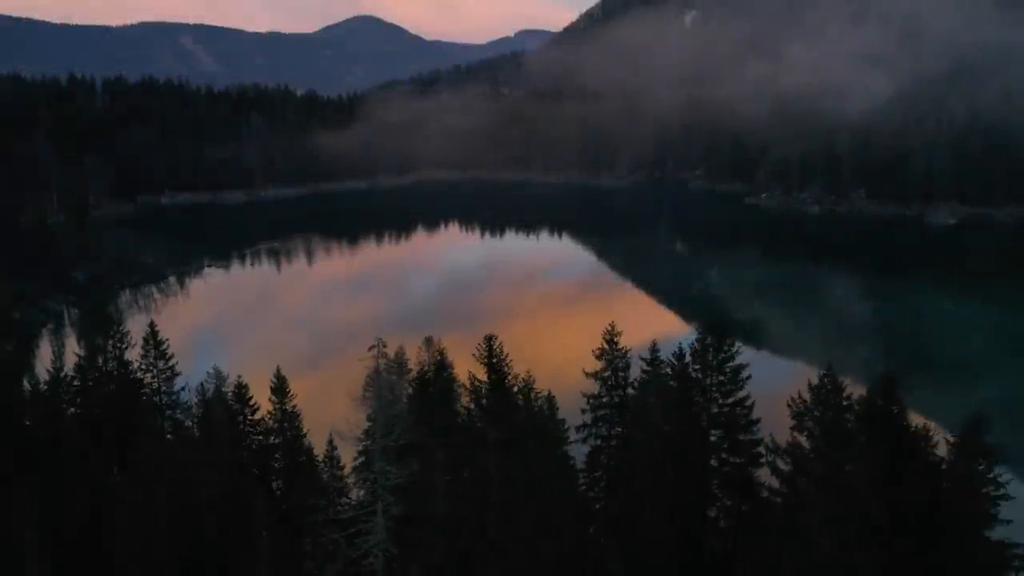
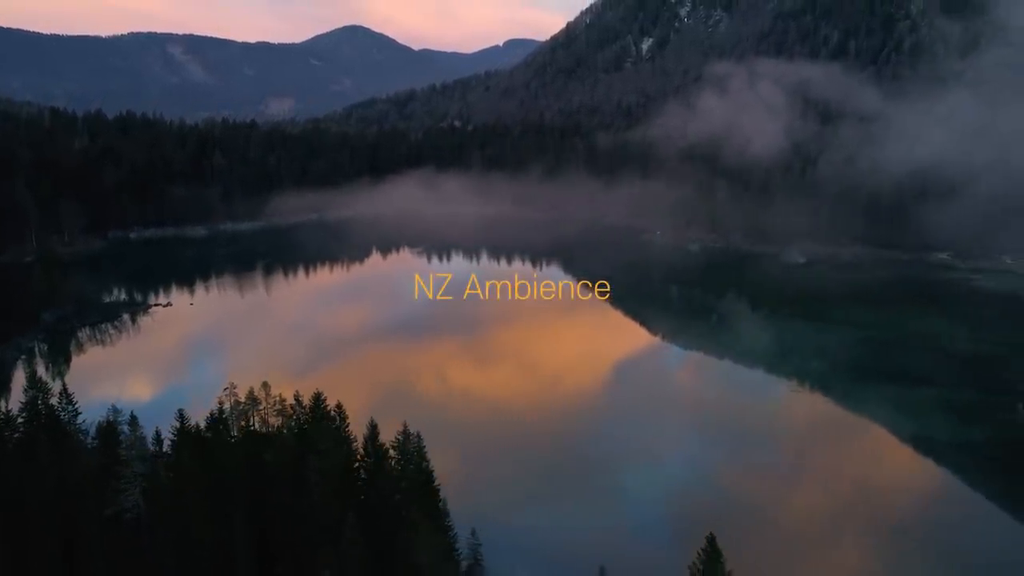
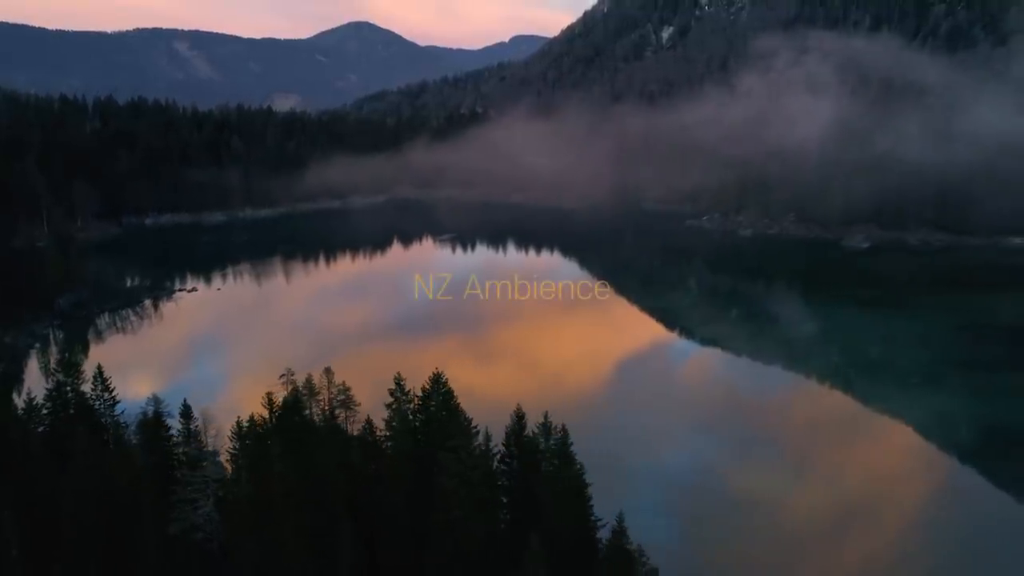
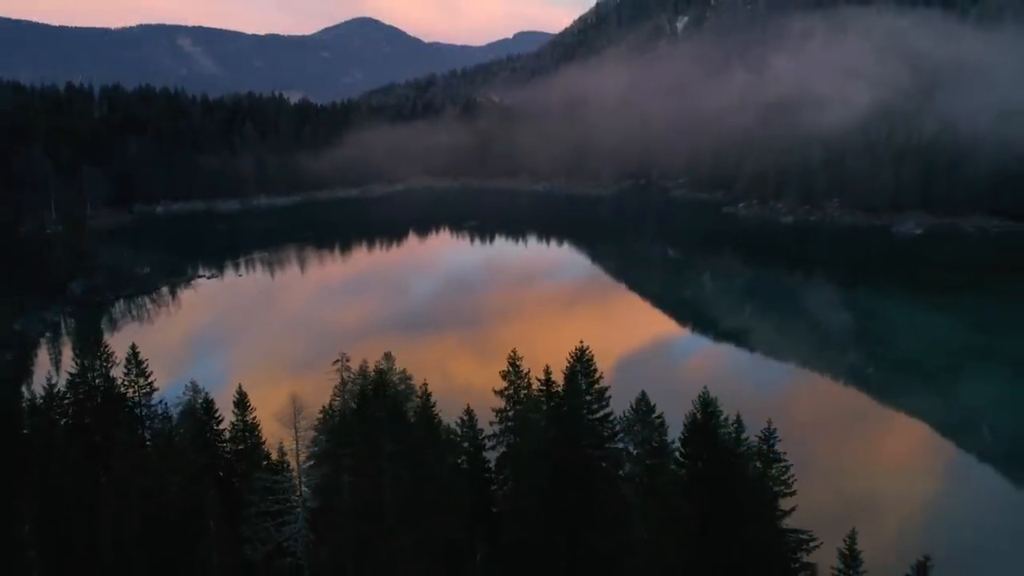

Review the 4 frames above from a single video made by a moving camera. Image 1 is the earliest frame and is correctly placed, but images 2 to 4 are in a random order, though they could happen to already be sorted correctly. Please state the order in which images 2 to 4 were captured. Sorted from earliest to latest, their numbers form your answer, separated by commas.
4, 3, 2
